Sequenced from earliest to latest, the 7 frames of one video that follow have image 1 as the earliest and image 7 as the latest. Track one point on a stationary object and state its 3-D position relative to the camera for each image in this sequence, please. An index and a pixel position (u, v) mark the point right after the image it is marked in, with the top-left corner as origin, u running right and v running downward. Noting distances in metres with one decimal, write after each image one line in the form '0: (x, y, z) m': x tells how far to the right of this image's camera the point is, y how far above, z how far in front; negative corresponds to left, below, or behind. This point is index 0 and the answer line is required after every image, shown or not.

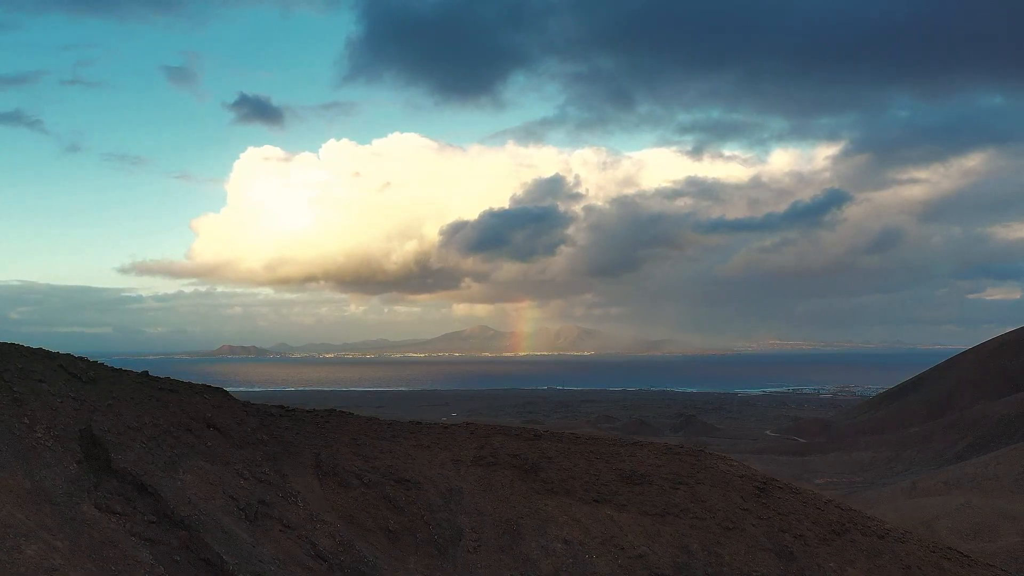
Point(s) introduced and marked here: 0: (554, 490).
0: (+0.8, -3.8, +11.8) m
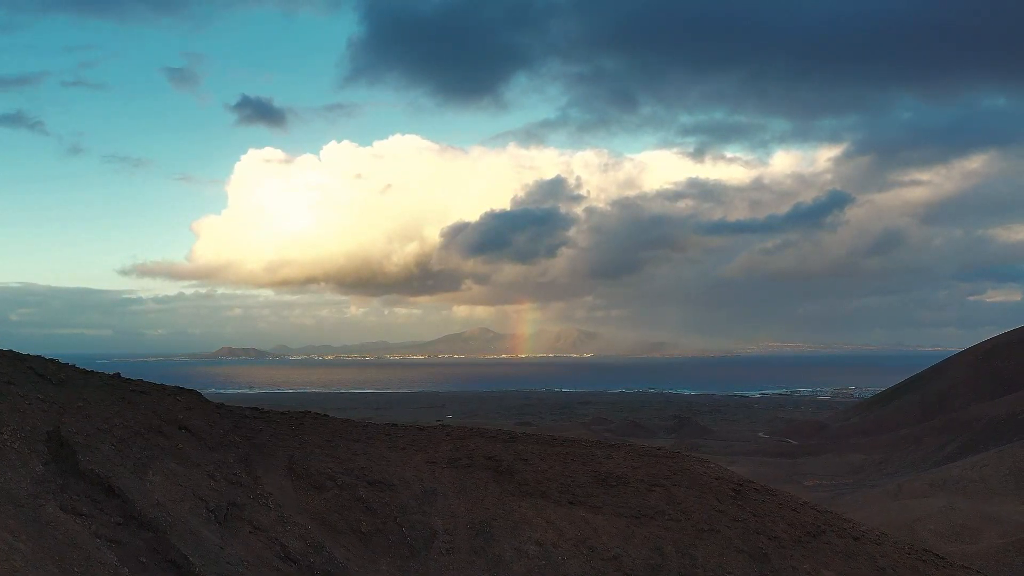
0: (+0.3, -3.8, +11.9) m
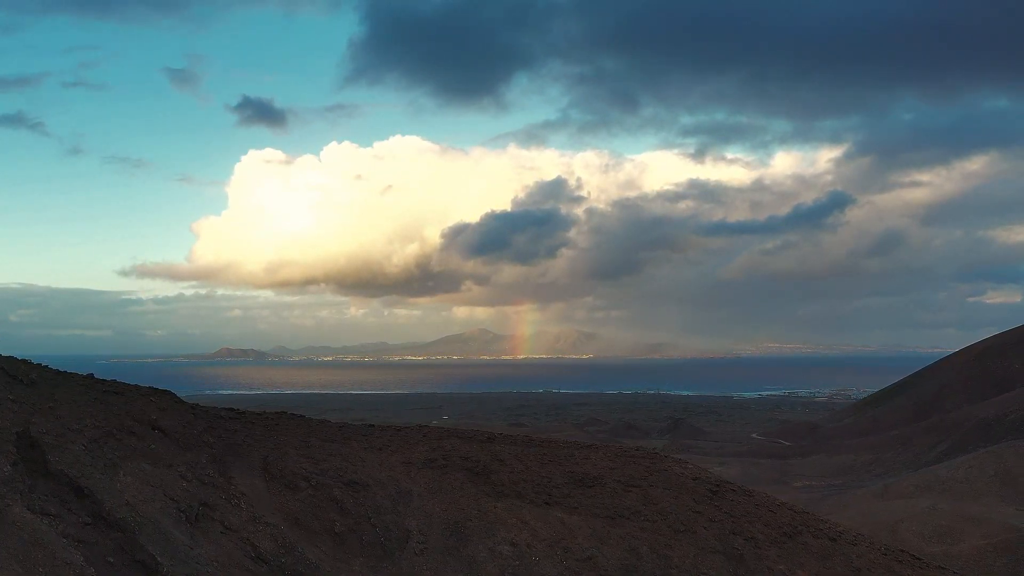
0: (-0.1, -3.8, +11.9) m
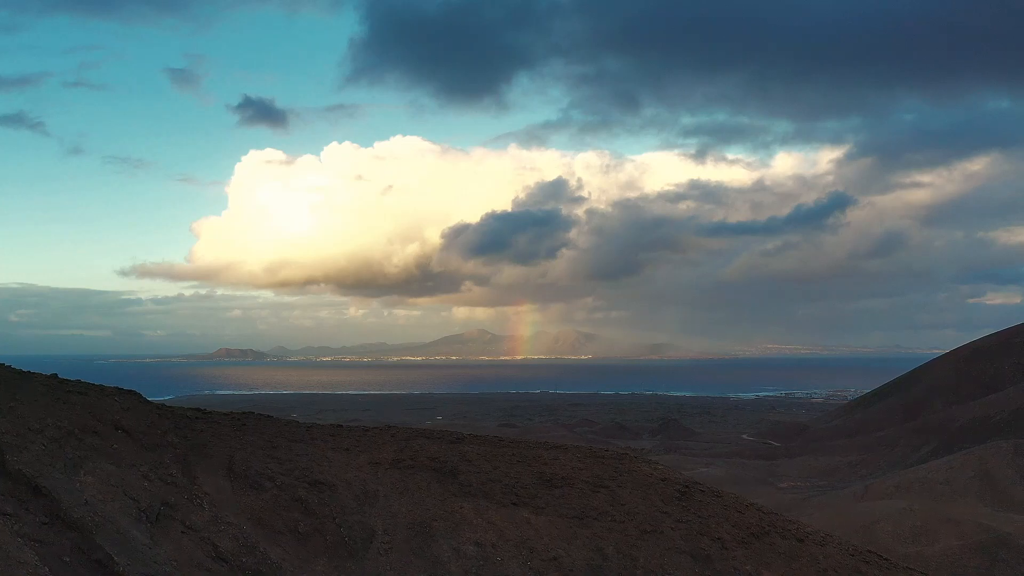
0: (-0.8, -3.8, +11.9) m
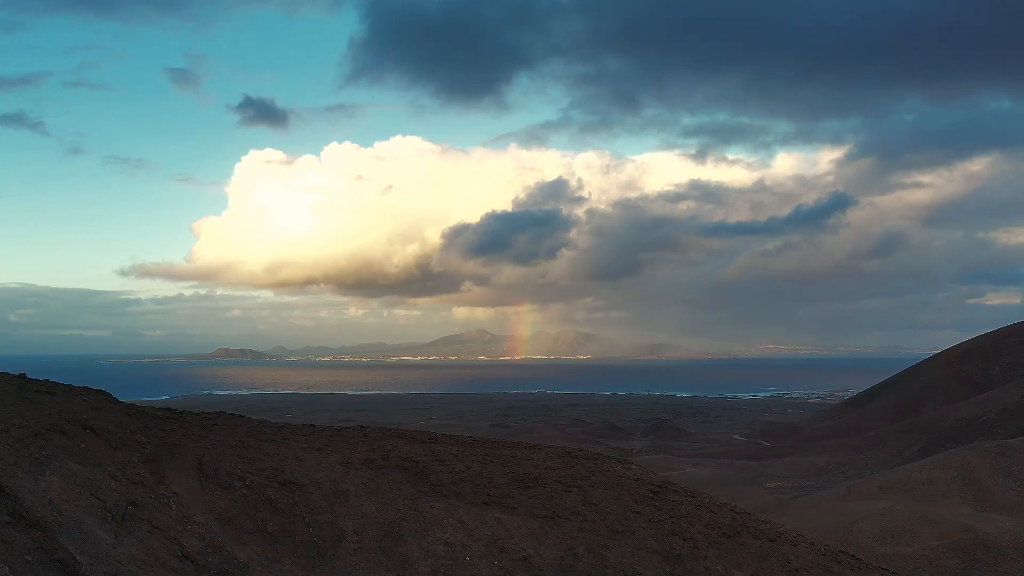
0: (-1.3, -3.9, +12.0) m
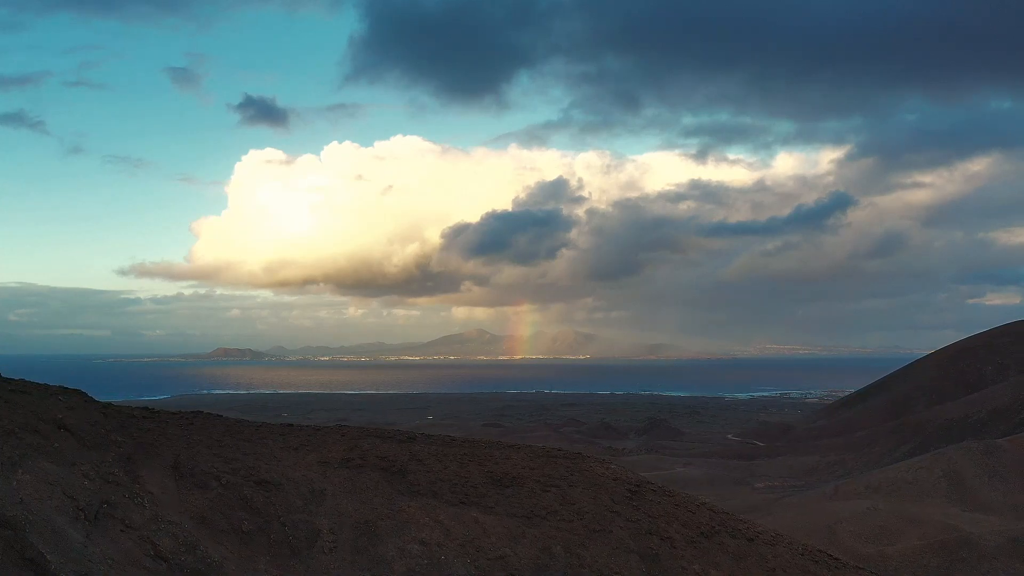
0: (-1.7, -3.8, +12.0) m
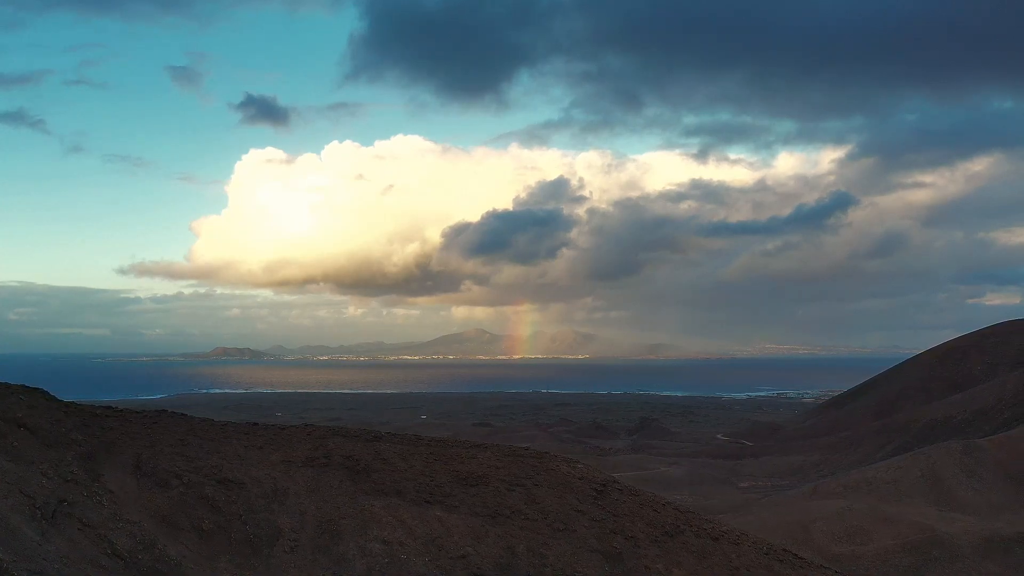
0: (-2.4, -3.8, +12.0) m
